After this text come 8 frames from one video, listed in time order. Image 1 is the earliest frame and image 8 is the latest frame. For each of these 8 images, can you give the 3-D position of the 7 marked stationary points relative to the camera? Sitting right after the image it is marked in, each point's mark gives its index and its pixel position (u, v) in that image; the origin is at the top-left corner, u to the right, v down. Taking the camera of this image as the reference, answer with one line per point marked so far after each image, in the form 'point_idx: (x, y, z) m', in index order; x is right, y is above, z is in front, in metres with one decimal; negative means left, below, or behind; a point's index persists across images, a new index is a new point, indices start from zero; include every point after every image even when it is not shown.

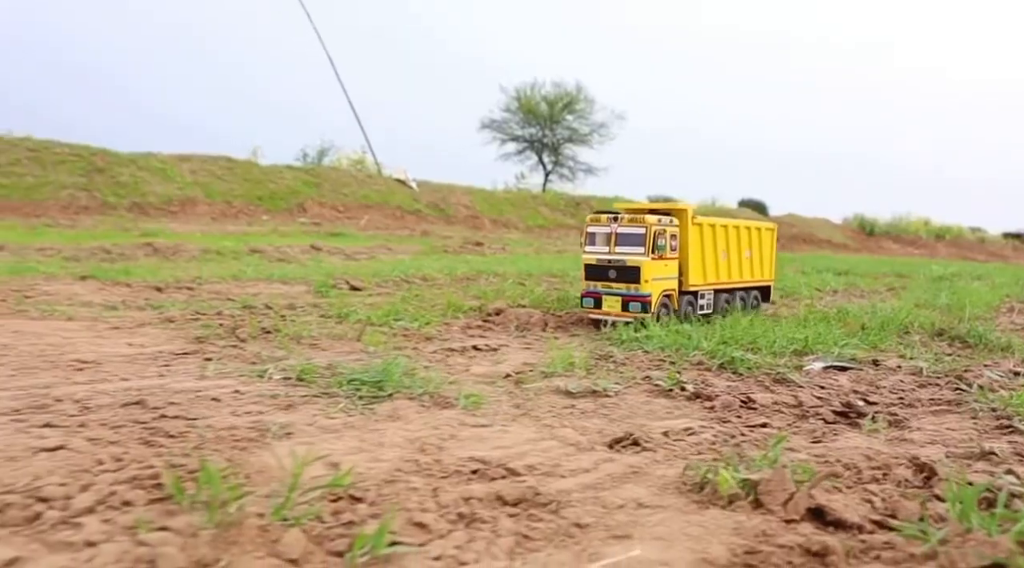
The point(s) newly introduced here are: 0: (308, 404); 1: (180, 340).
0: (-1.3, -0.8, +5.8) m
1: (-3.4, -0.6, +8.9) m
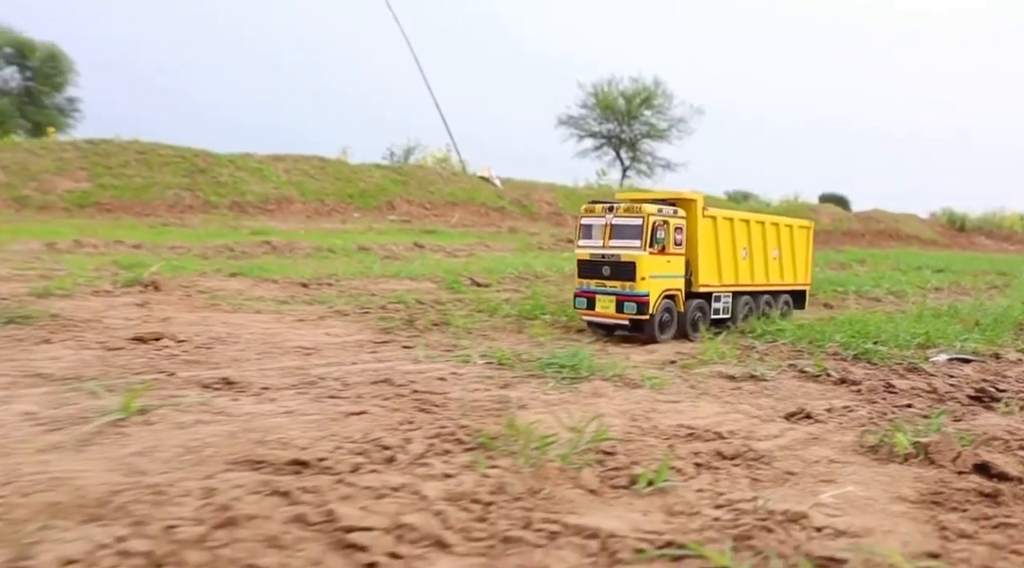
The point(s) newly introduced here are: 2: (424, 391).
0: (+0.1, -0.8, +7.0) m
1: (-1.7, -0.5, +10.2) m
2: (-0.6, -0.8, +6.6) m
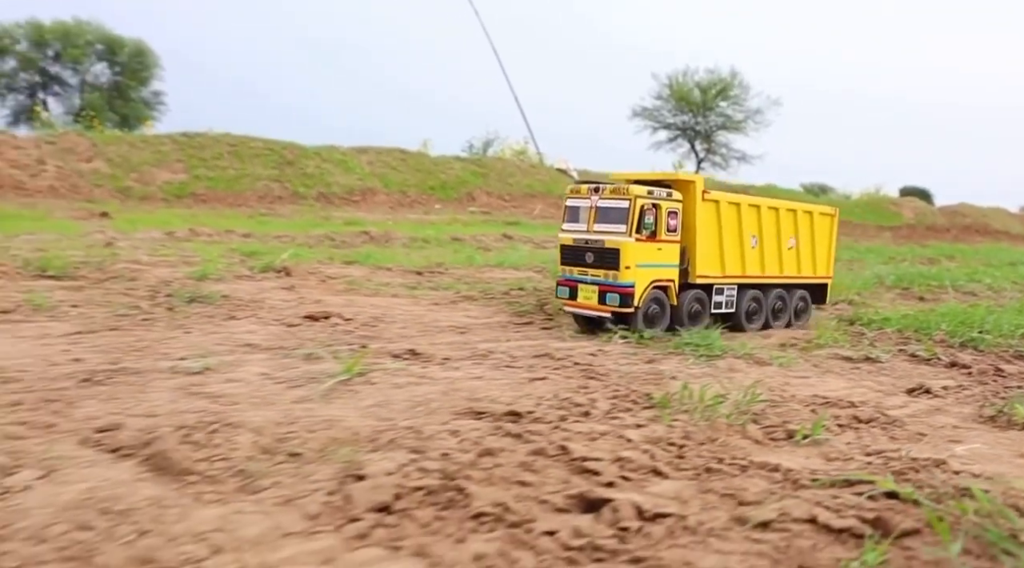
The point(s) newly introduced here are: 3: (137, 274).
0: (+1.4, -0.7, +8.0) m
1: (-0.1, -0.4, +11.3) m
2: (+0.6, -0.7, +7.6) m
3: (-6.8, +0.2, +15.5) m
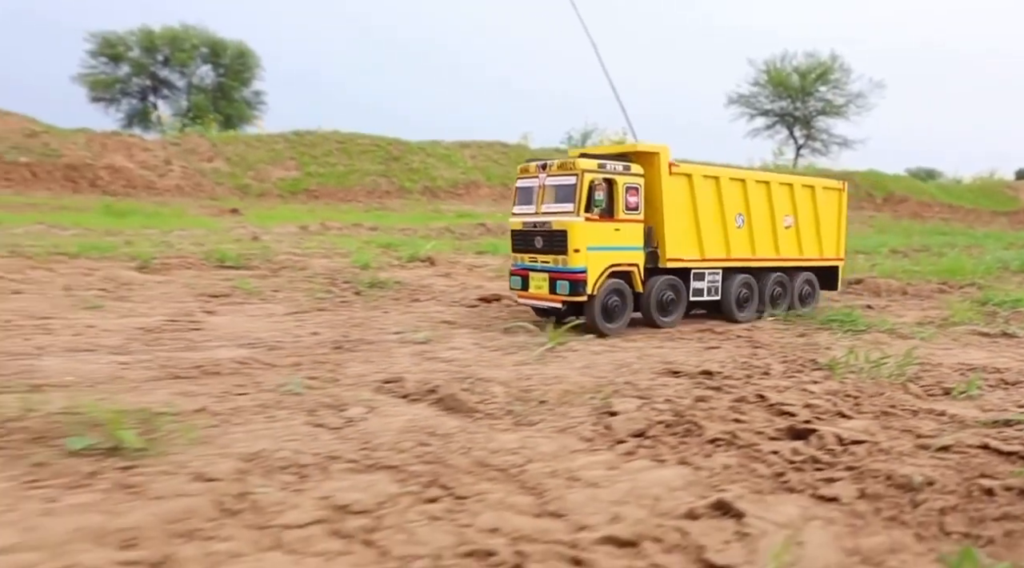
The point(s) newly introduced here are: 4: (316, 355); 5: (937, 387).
0: (+3.1, -0.5, +9.0) m
1: (+1.9, -0.2, +12.5) m
2: (+2.3, -0.5, +8.7) m
3: (-4.3, +0.4, +17.2) m
4: (-1.8, -0.7, +8.1) m
5: (+3.2, -0.8, +6.5) m
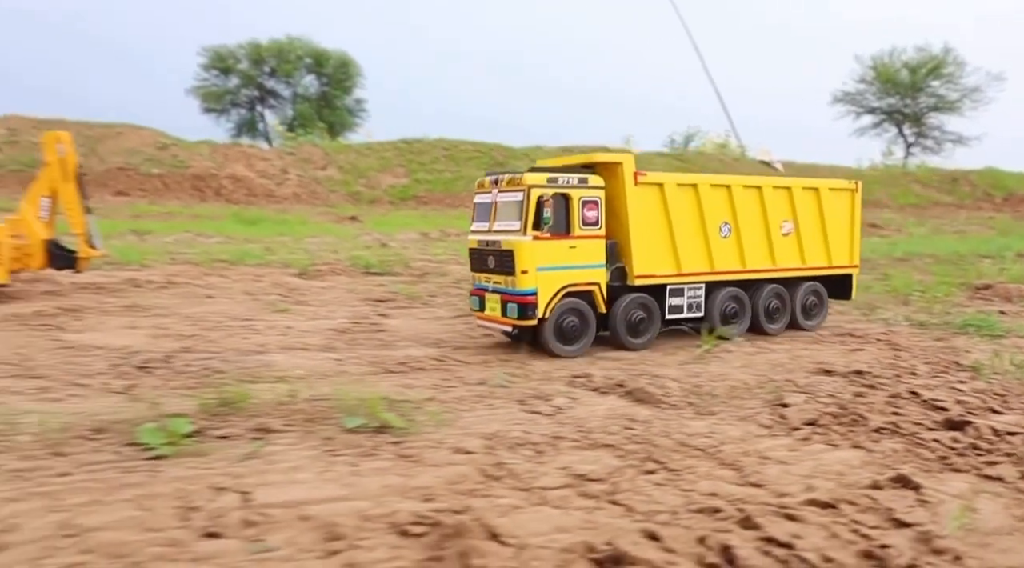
0: (+4.9, -0.6, +9.6) m
1: (+4.0, -0.3, +13.2) m
2: (+4.0, -0.6, +9.4) m
3: (-1.6, +0.3, +18.6) m
4: (-0.1, -0.8, +9.2) m
5: (+4.6, -0.9, +7.1) m
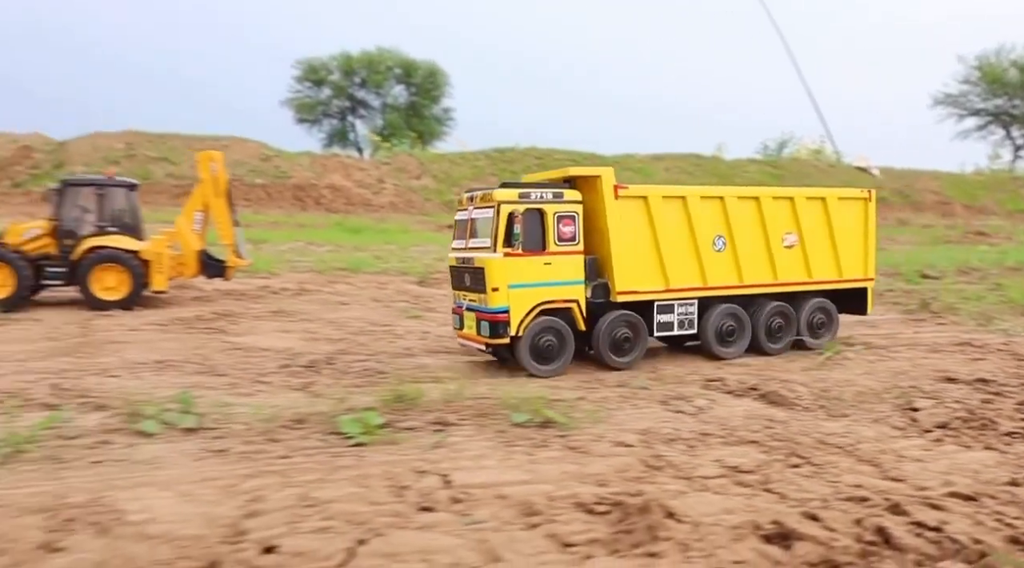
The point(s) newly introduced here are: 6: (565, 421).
0: (+6.3, -0.7, +9.8) m
1: (+5.9, -0.4, +13.4) m
2: (+5.5, -0.7, +9.7) m
3: (+0.7, +0.1, +19.3) m
4: (+1.4, -0.9, +9.9) m
5: (+5.9, -1.0, +7.4) m
6: (+0.4, -1.1, +7.0) m
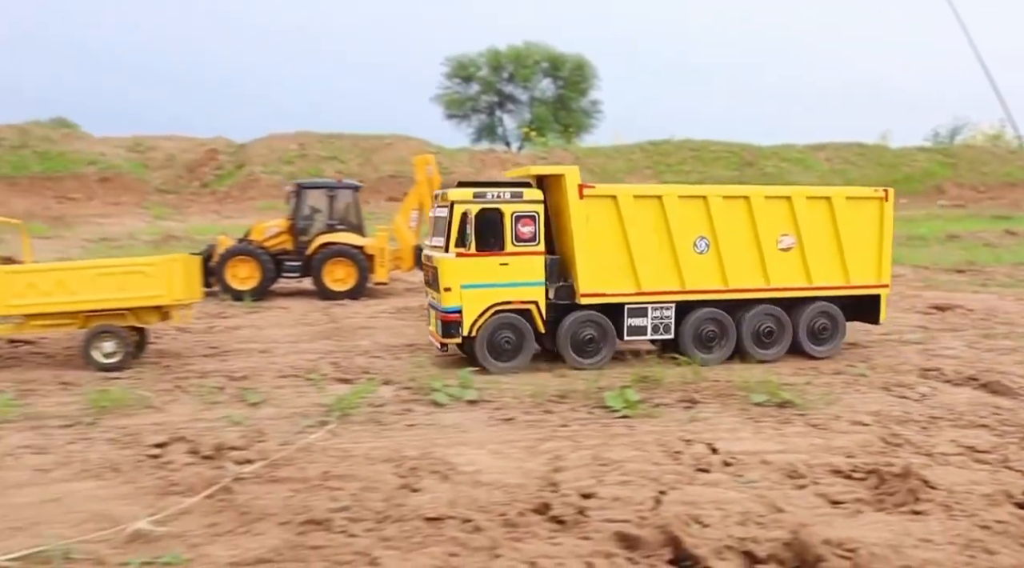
0: (+8.8, -0.7, +9.5) m
1: (+9.0, -0.4, +13.2) m
2: (+8.0, -0.7, +9.6) m
3: (+4.9, +0.2, +19.9) m
4: (+4.0, -0.9, +10.5) m
5: (+8.0, -1.0, +7.3) m
6: (+2.6, -1.1, +7.8) m
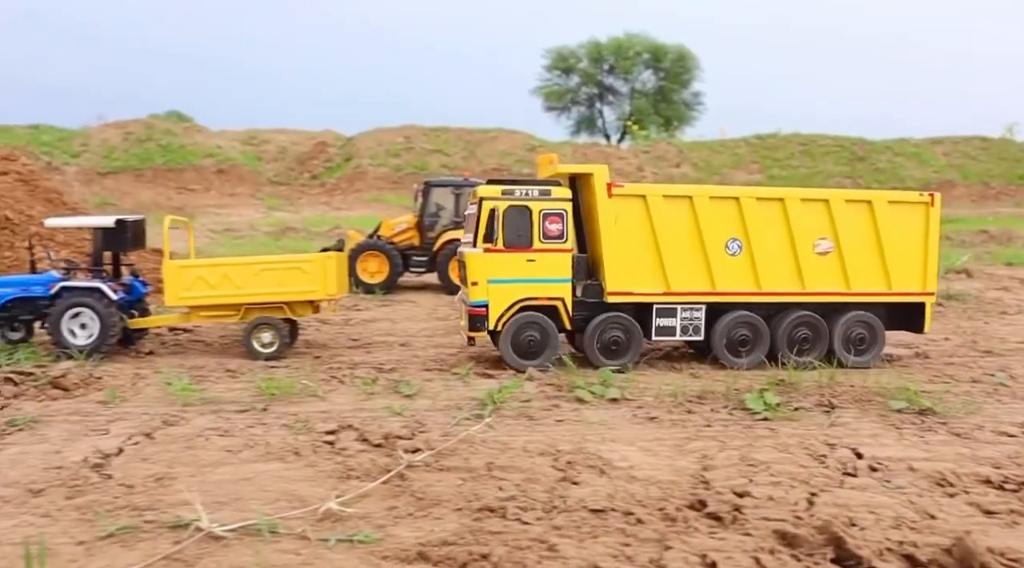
0: (+10.3, -0.9, +8.9) m
1: (+10.9, -0.5, +12.6) m
2: (+9.5, -0.9, +9.1) m
3: (+7.5, +0.2, +19.6) m
4: (+5.6, -1.0, +10.4) m
5: (+9.2, -1.1, +6.7) m
6: (+3.9, -1.2, +7.9) m
